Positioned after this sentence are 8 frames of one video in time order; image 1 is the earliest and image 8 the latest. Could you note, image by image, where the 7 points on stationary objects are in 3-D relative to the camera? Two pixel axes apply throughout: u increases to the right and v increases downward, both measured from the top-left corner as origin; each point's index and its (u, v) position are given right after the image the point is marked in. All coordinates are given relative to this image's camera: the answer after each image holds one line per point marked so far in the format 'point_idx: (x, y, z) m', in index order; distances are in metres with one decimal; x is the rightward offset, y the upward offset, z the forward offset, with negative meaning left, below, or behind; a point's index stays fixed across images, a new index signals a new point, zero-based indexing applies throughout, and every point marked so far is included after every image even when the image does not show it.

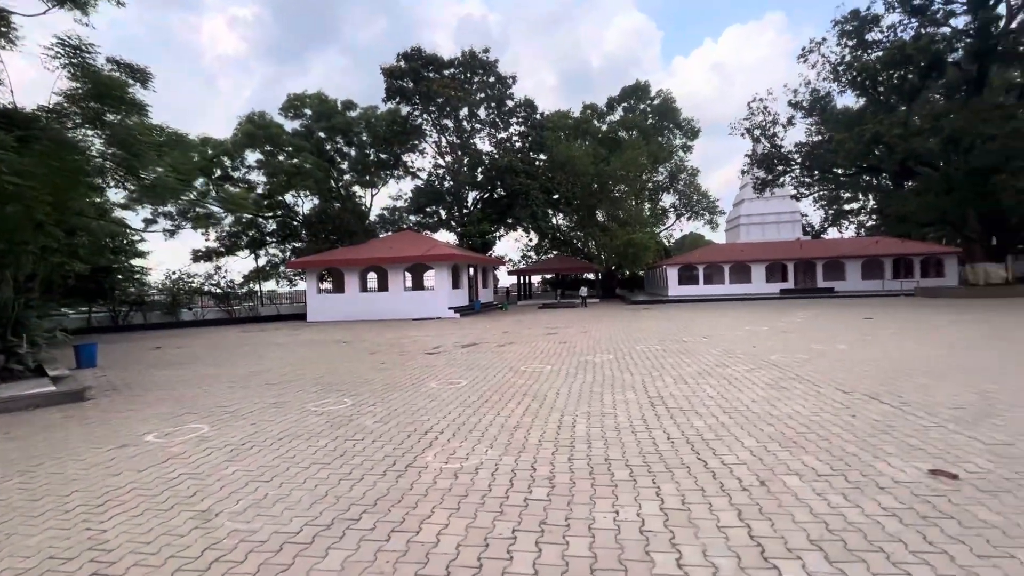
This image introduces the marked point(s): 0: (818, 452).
0: (+2.6, -1.4, +4.2) m
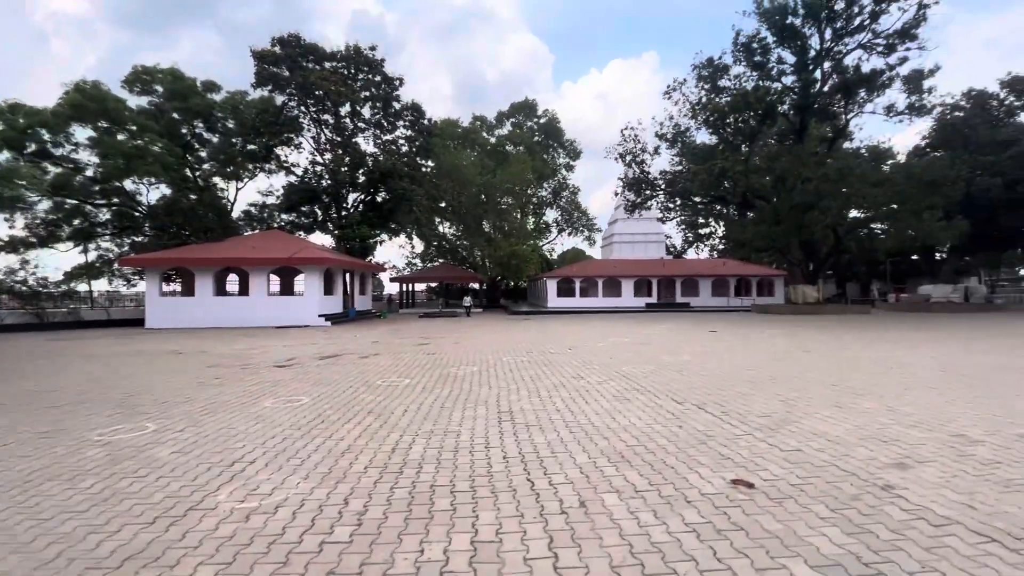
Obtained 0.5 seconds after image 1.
0: (+1.1, -1.6, +4.2) m
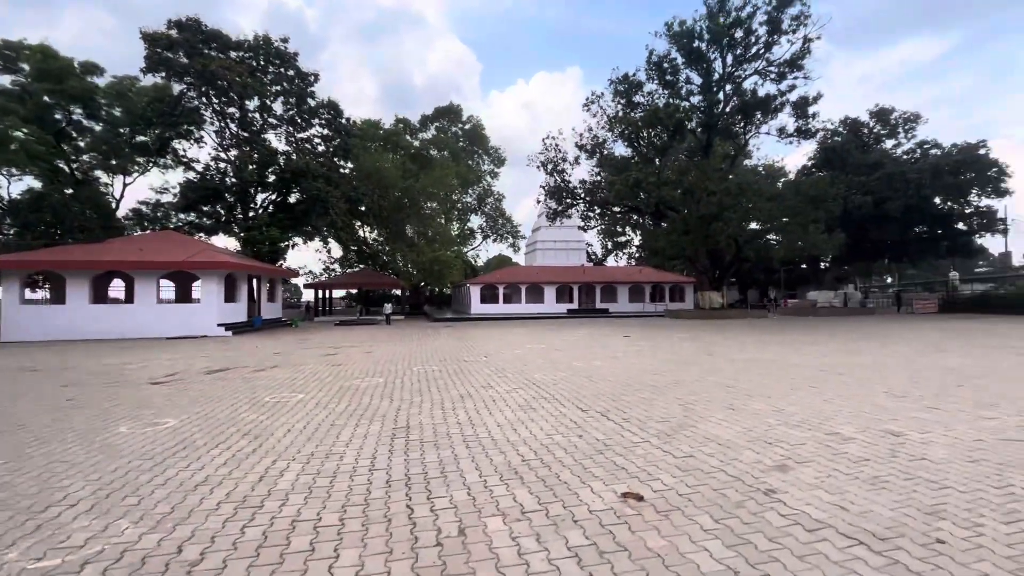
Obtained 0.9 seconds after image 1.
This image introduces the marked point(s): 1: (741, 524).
0: (+0.2, -1.6, +4.0) m
1: (+1.5, -1.6, +3.2) m
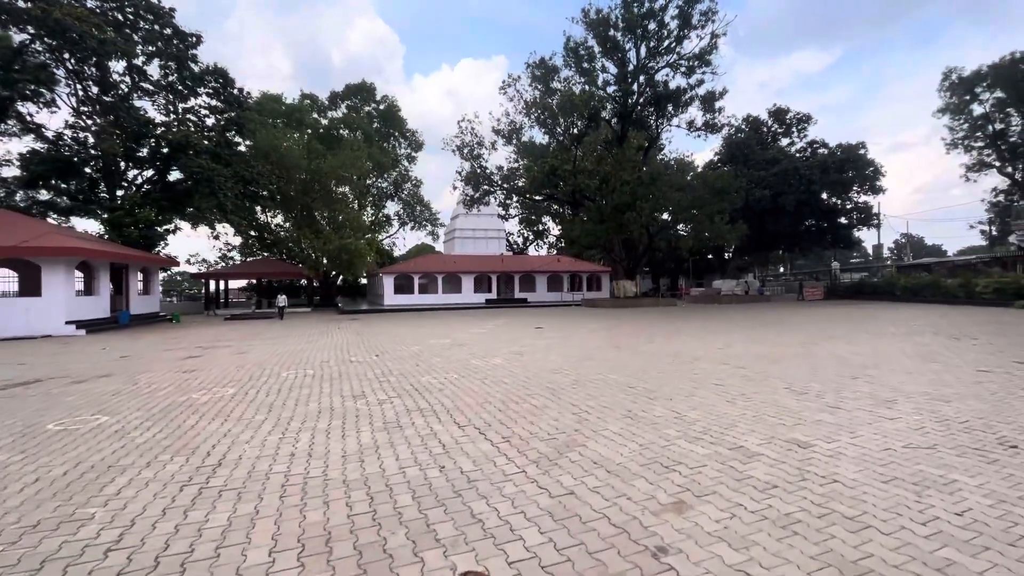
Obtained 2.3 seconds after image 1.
0: (-1.0, -1.6, +2.8) m
1: (+0.5, -1.5, +2.2) m
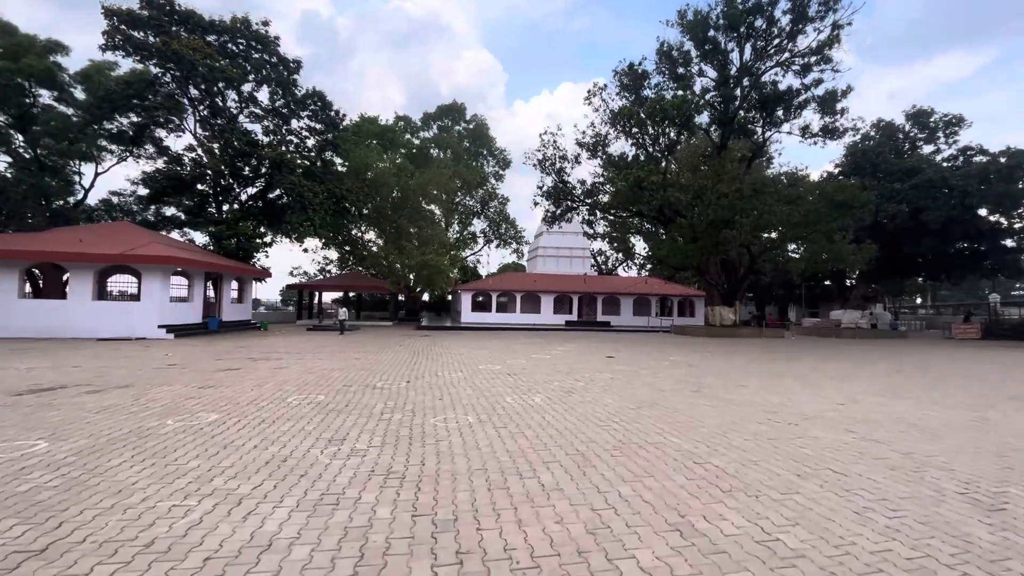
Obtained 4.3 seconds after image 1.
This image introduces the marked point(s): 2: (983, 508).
0: (-1.6, -1.6, +1.1) m
1: (-0.3, -1.6, +0.3) m
2: (+3.8, -1.8, +3.9) m
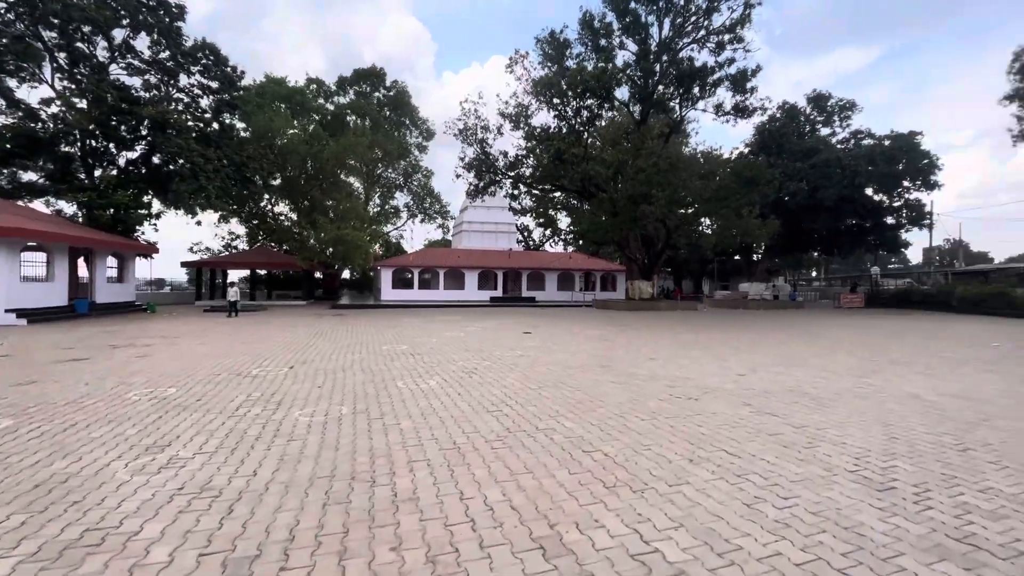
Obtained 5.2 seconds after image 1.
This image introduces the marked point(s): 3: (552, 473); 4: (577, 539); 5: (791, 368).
0: (-2.3, -1.5, +0.1) m
1: (-0.9, -1.5, -0.5) m
2: (+2.7, -1.5, +3.6) m
3: (+0.3, -1.5, +3.9) m
4: (+0.4, -1.5, +2.9) m
5: (+5.1, -1.5, +8.9) m
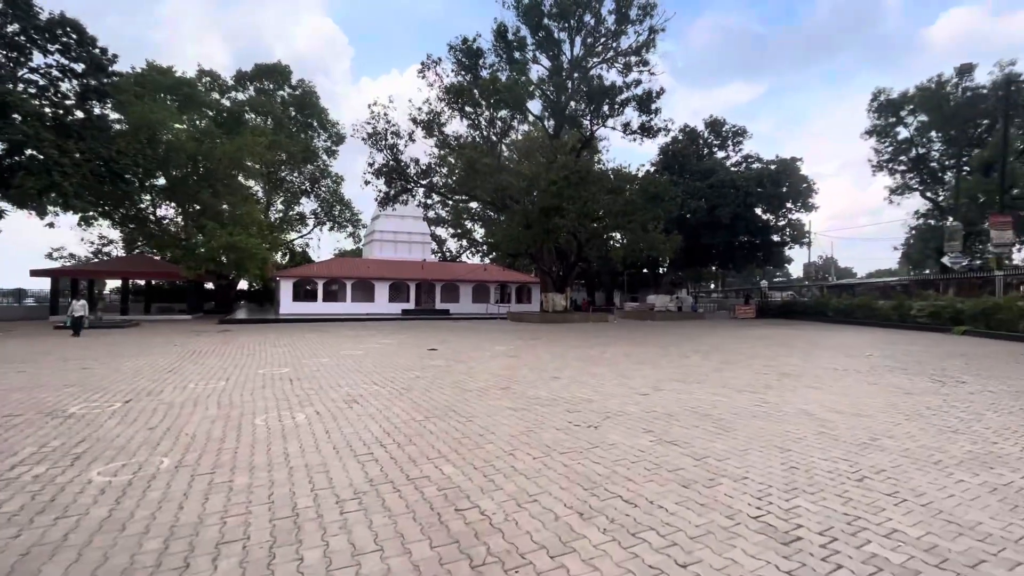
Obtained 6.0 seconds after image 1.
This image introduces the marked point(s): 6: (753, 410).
0: (-2.6, -1.6, -1.2) m
1: (-1.1, -1.6, -1.5) m
2: (+1.8, -1.7, +3.2) m
3: (-0.6, -1.6, +3.1) m
4: (-0.4, -1.6, +2.1) m
5: (+3.2, -1.7, +8.7) m
6: (+3.4, -1.7, +6.9) m
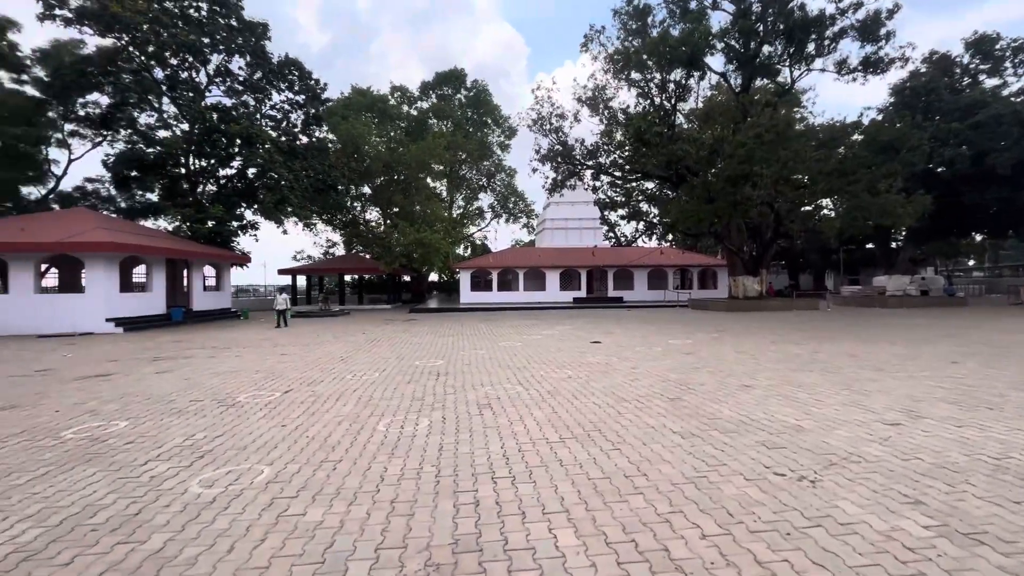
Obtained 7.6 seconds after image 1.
0: (-3.6, -1.7, -1.5) m
1: (-2.3, -1.7, -2.4) m
2: (+2.1, -1.5, +1.0) m
3: (-0.2, -1.6, +1.7) m
4: (-0.4, -1.6, +0.7) m
5: (+5.4, -1.4, +5.6) m
6: (+4.9, -1.5, +3.8) m
